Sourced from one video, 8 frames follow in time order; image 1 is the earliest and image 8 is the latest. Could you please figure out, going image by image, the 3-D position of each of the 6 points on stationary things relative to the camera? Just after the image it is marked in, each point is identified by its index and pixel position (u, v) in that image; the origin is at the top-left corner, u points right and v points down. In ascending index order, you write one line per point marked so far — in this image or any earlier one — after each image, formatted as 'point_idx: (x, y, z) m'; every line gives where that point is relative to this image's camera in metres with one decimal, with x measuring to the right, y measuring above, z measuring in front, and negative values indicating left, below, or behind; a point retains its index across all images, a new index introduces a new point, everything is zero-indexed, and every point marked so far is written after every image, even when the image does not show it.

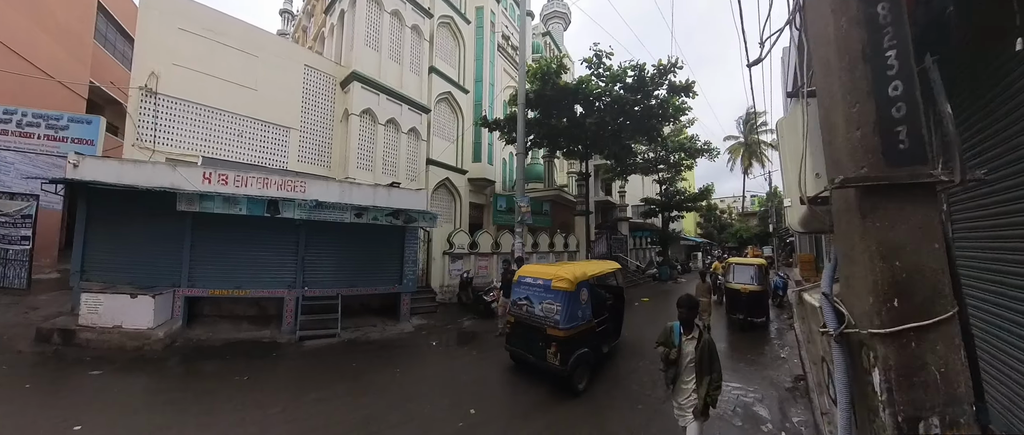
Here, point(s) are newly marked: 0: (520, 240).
0: (+0.1, -0.4, +9.8) m
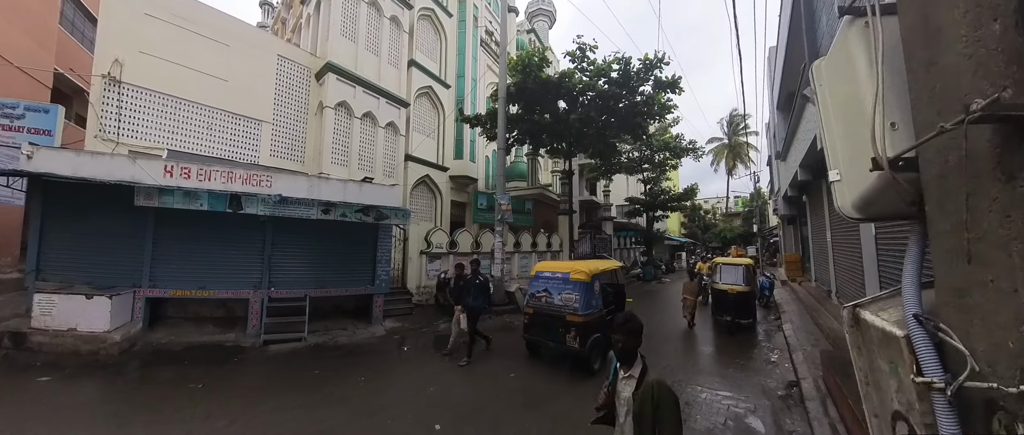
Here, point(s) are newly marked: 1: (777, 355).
0: (-0.2, -0.4, +9.3) m
1: (+2.8, -1.5, +6.2) m
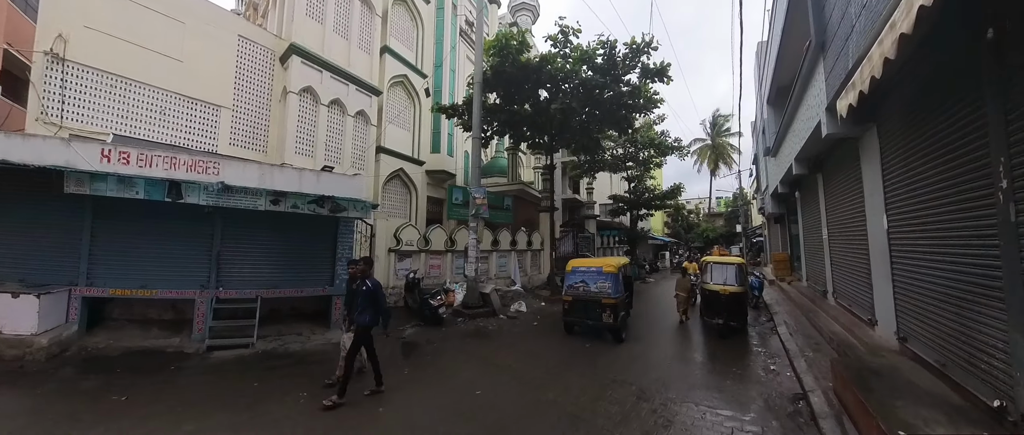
0: (-0.6, -0.3, +8.6) m
1: (+2.5, -1.4, +5.6) m
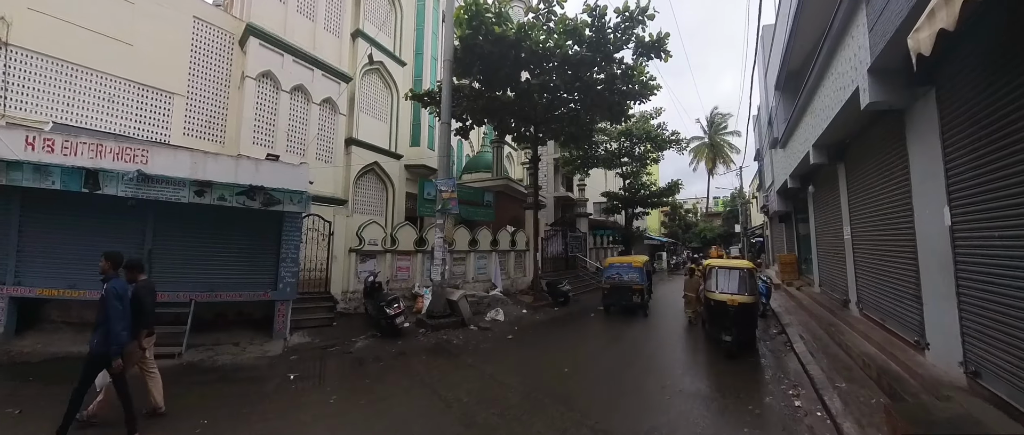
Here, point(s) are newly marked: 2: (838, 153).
0: (-0.9, -0.2, +7.5) m
1: (+2.2, -1.3, +4.5) m
2: (+3.5, +0.7, +6.1) m
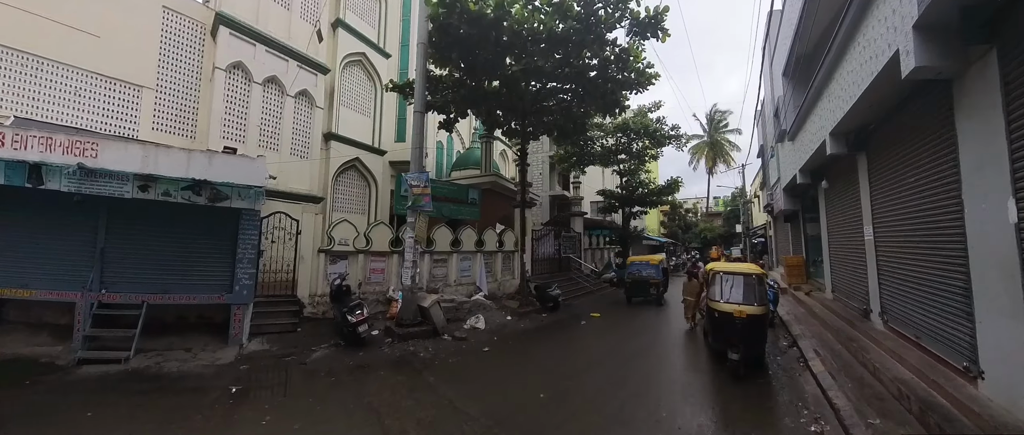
0: (-1.1, -0.2, +6.8) m
1: (+2.0, -1.3, +3.8) m
2: (+3.2, +0.7, +5.4) m
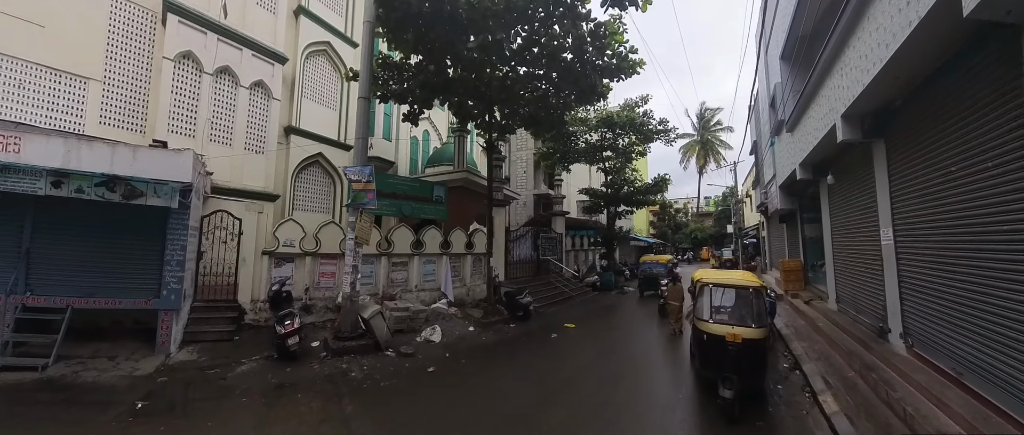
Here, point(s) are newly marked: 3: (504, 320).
0: (-1.5, -0.2, +5.9) m
1: (+1.6, -1.3, +2.9) m
2: (+2.8, +0.7, +4.5) m
3: (-0.1, -1.4, +7.9) m
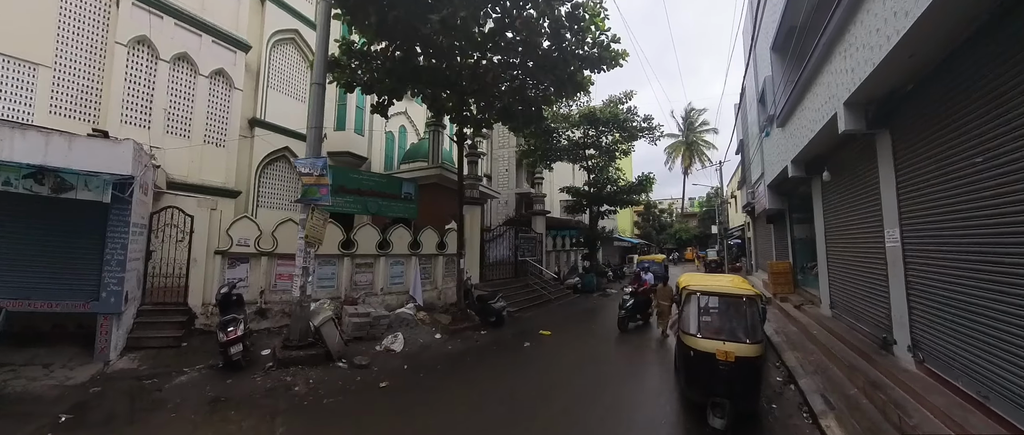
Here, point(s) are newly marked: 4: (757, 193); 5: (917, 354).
0: (-1.8, -0.2, +5.3) m
1: (+1.4, -1.3, +2.4) m
2: (+2.6, +0.7, +4.1) m
3: (-0.5, -1.4, +7.3) m
4: (+5.1, +0.5, +12.3) m
5: (+2.6, -0.9, +3.8) m
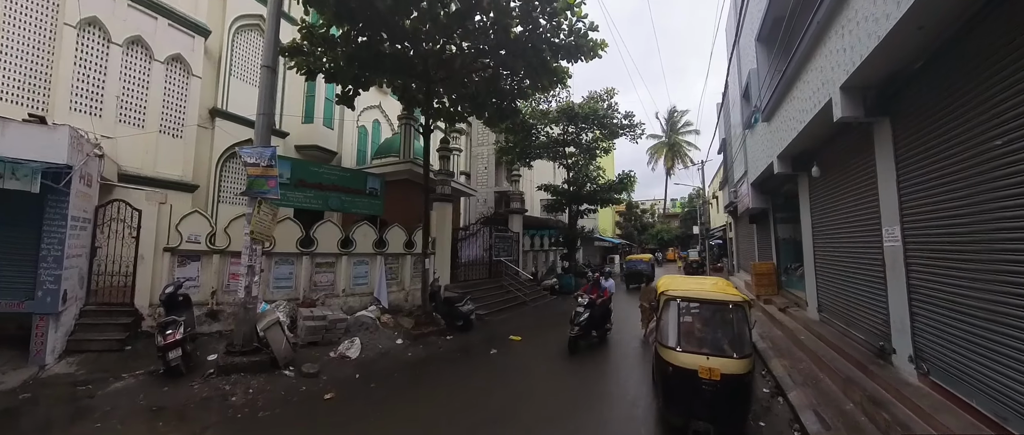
0: (-2.1, -0.1, +4.8) m
1: (+1.2, -1.3, +2.1) m
2: (+2.4, +0.7, +3.7) m
3: (-0.8, -1.3, +6.9) m
4: (+4.7, +0.5, +12.0) m
5: (+2.4, -0.9, +3.5) m
